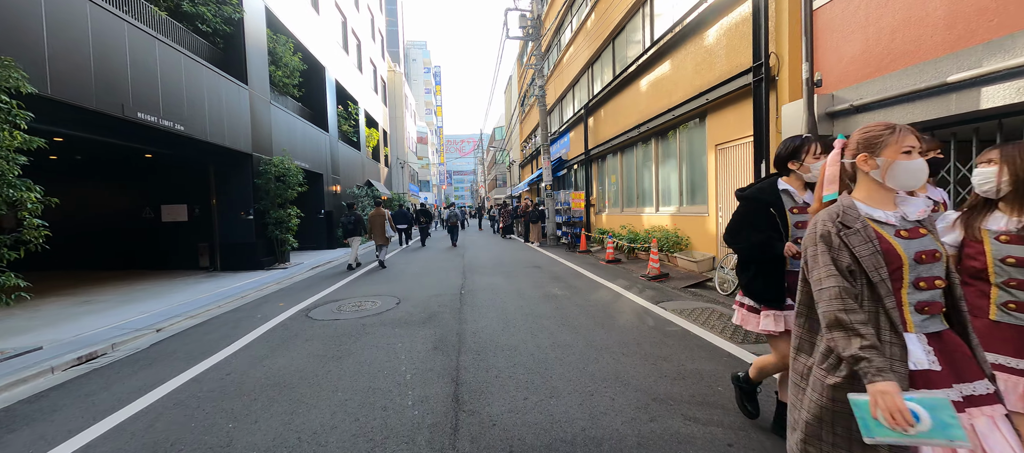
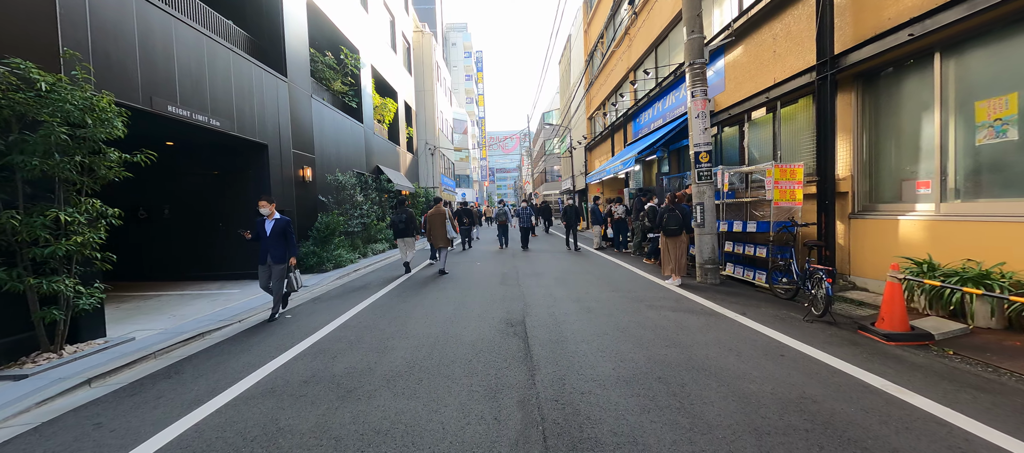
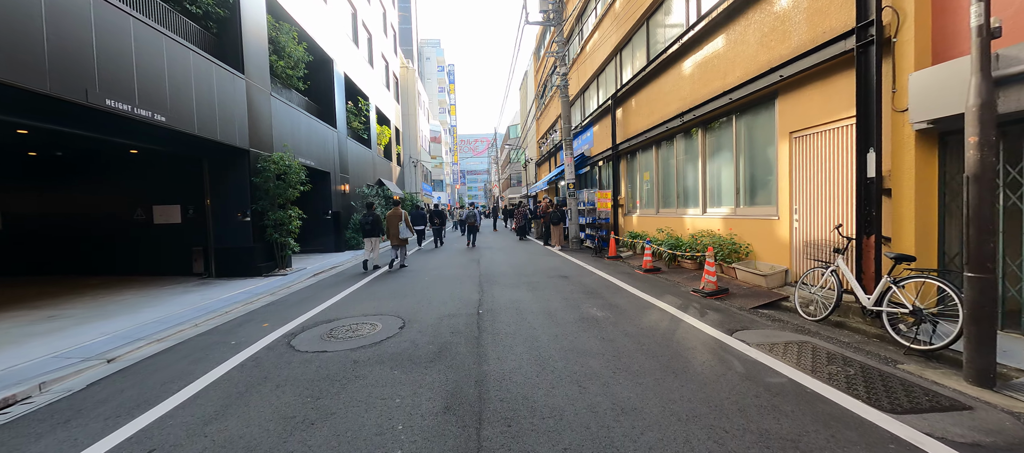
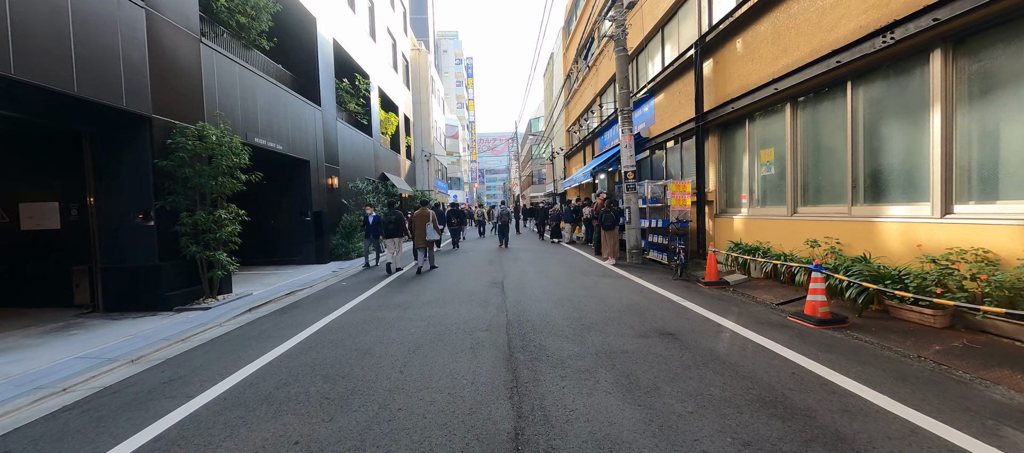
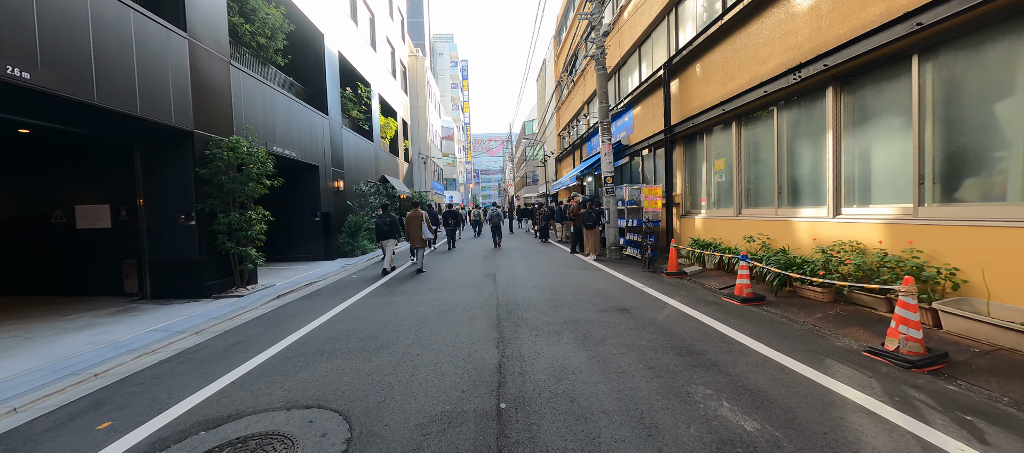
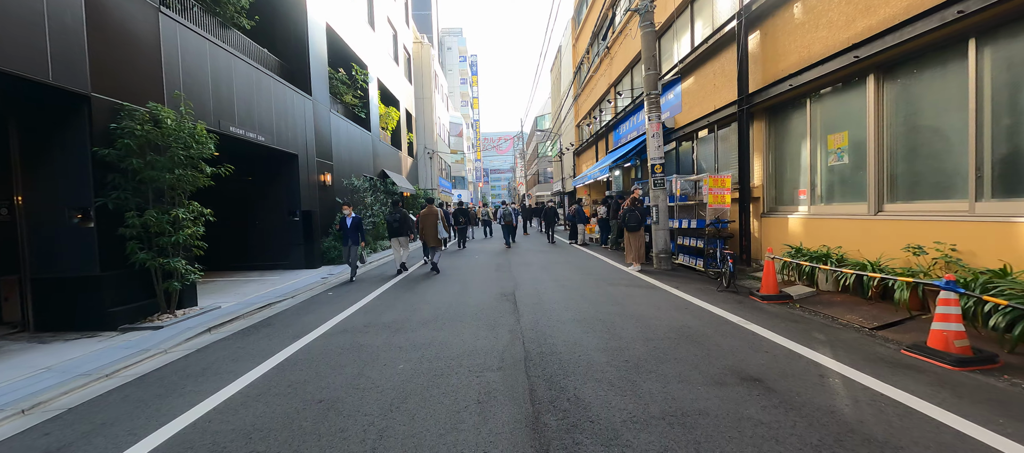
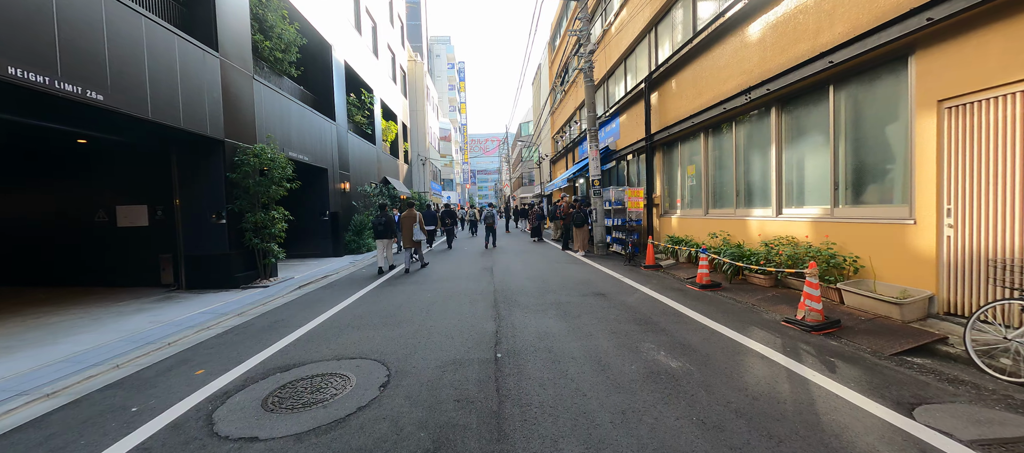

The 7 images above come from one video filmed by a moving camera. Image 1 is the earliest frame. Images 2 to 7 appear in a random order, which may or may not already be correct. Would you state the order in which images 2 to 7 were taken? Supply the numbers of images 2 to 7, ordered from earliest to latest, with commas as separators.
3, 7, 5, 4, 6, 2
